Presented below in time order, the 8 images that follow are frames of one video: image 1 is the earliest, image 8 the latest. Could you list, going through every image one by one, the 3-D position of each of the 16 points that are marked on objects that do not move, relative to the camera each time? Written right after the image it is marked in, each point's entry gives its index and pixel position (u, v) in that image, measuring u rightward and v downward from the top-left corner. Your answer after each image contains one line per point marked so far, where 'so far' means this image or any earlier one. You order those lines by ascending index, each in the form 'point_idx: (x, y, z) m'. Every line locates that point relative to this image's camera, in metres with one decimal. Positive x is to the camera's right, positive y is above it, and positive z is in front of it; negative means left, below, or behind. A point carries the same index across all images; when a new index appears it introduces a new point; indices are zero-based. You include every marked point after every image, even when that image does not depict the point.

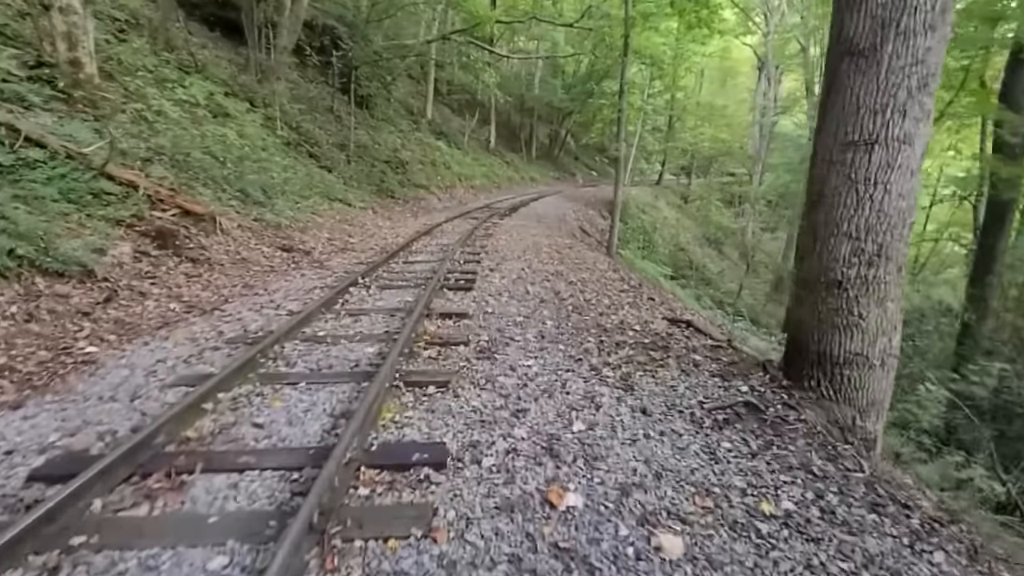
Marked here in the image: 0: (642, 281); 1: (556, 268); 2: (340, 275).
0: (+3.3, +0.2, +12.5) m
1: (+1.0, +0.4, +11.2) m
2: (-3.4, +0.2, +9.9) m
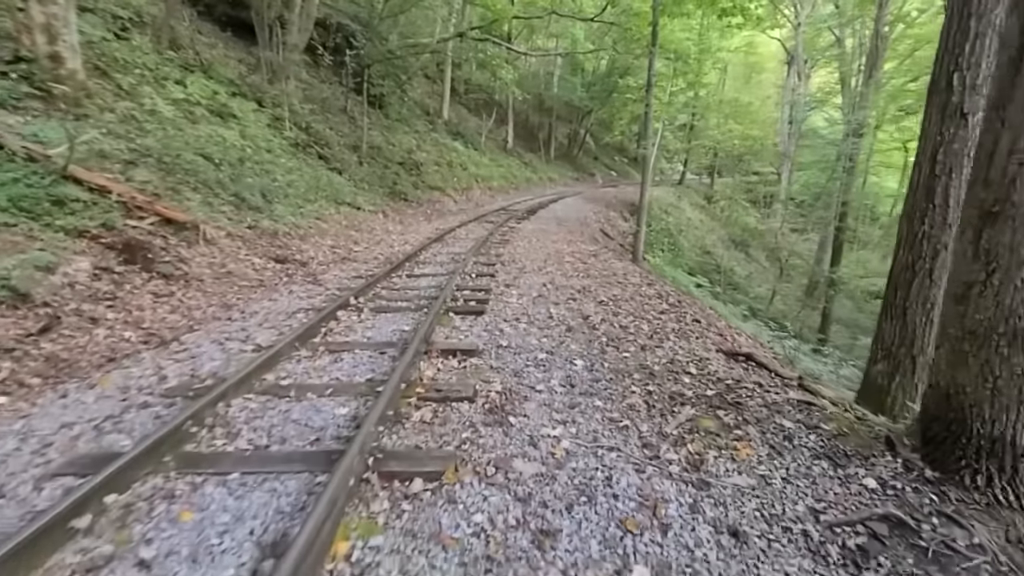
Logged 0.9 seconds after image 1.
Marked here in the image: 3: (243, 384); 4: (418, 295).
0: (+3.7, -0.2, +10.9) m
1: (+1.4, +0.1, +9.7) m
2: (-3.1, -0.1, +8.5) m
3: (-2.5, -0.9, +4.6) m
4: (-1.6, -0.1, +8.2) m
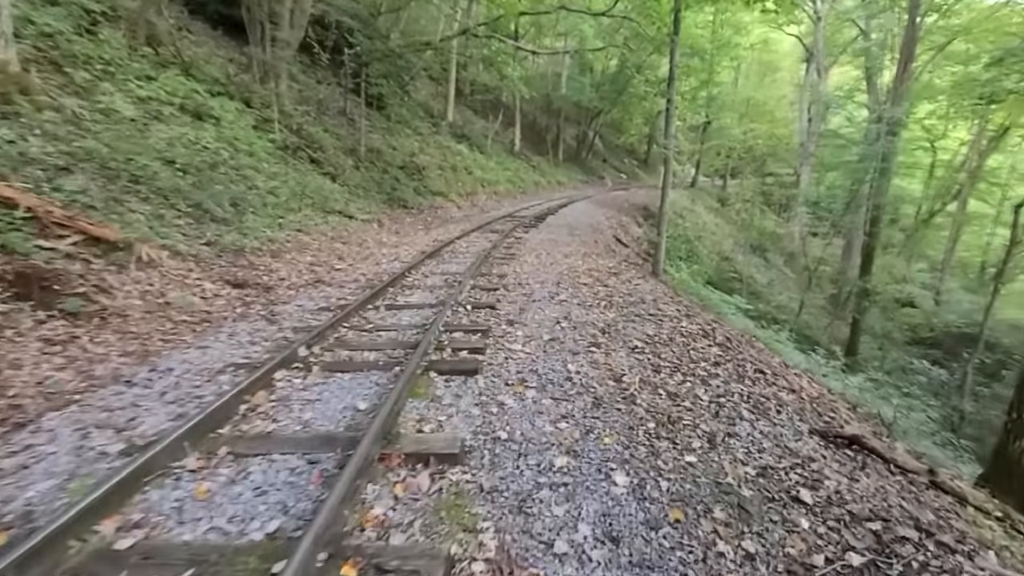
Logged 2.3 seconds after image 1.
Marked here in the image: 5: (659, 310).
0: (+3.8, -0.7, +8.9) m
1: (+1.4, -0.4, +7.7) m
2: (-3.1, -0.6, +6.6) m
3: (-2.5, -1.4, +2.7) m
4: (-1.5, -0.7, +6.2) m
5: (+2.5, -0.4, +8.5) m
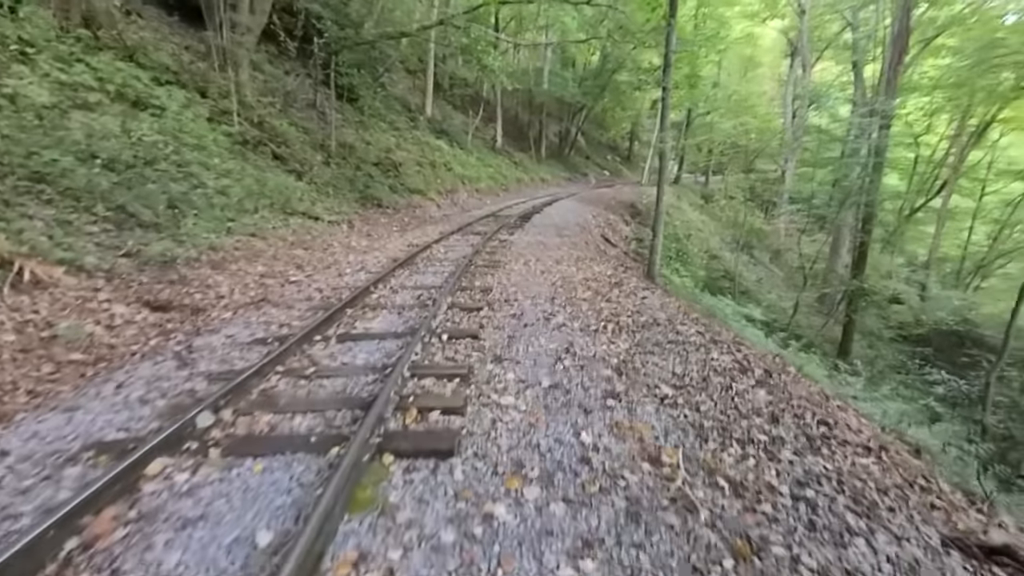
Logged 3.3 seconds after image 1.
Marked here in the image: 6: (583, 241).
0: (+3.6, -1.0, +7.4) m
1: (+1.3, -0.7, +6.1) m
2: (-3.2, -1.0, +4.9) m
3: (-2.5, -1.8, +1.0) m
4: (-1.6, -1.0, +4.6) m
5: (+2.3, -0.6, +7.0) m
6: (+2.6, +1.8, +18.6) m
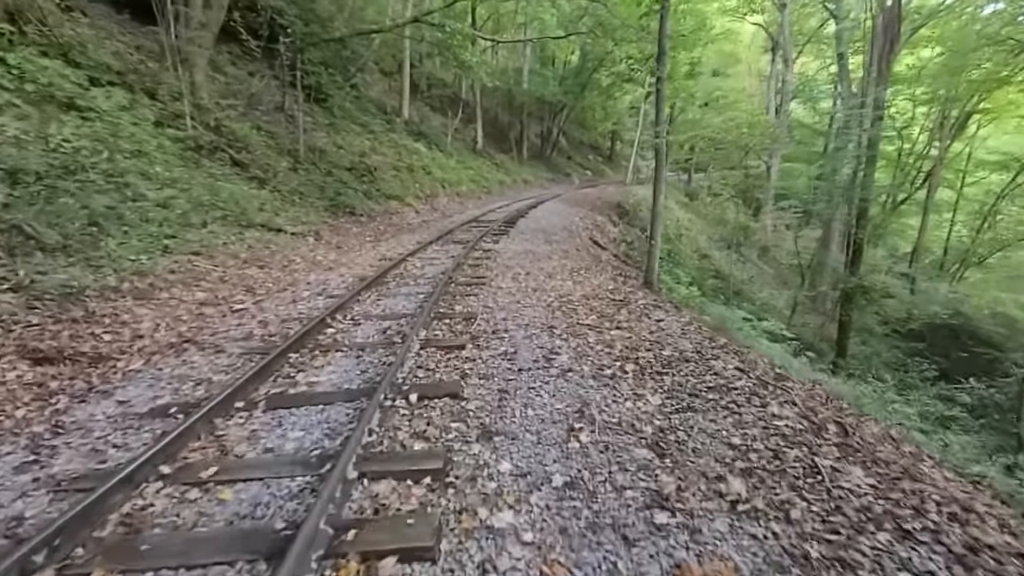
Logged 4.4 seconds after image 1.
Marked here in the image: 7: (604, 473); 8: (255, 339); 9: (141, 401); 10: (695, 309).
0: (+3.5, -1.2, +5.9) m
1: (+1.2, -1.1, +4.6) m
2: (-3.2, -1.5, +3.2) m
3: (-2.4, -2.2, -0.7) m
4: (-1.6, -1.4, +2.9) m
5: (+2.3, -0.9, +5.4) m
6: (+2.1, +1.4, +17.1) m
7: (+0.6, -1.3, +3.5) m
8: (-3.5, -0.7, +6.7) m
9: (-3.7, -1.1, +4.9) m
10: (+4.6, -0.5, +12.4) m
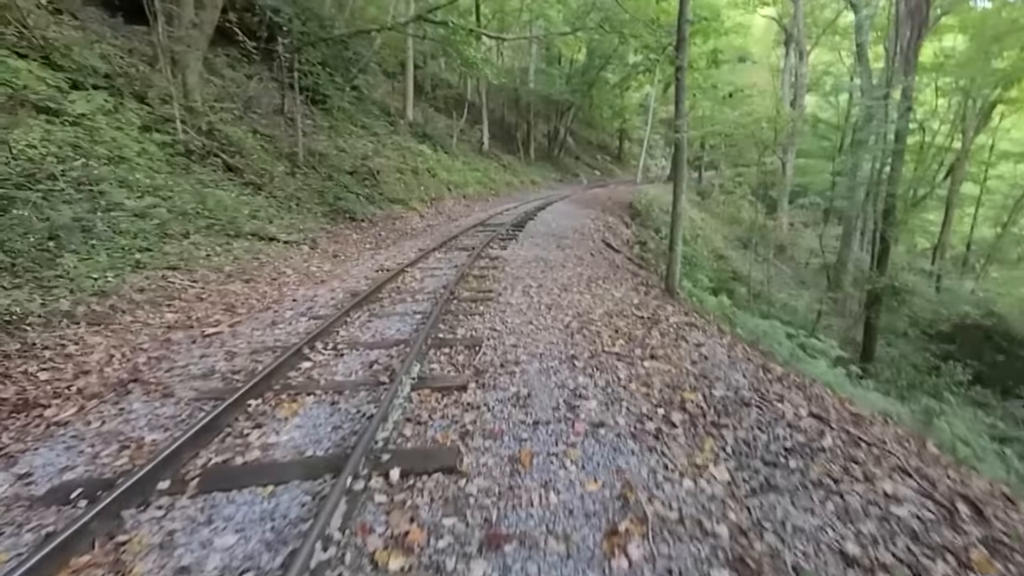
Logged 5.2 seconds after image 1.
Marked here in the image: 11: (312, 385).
0: (+3.7, -1.5, +4.7) m
1: (+1.3, -1.3, +3.4) m
2: (-3.1, -1.8, +2.1) m
3: (-2.3, -2.5, -1.8) m
4: (-1.5, -1.7, +1.8) m
5: (+2.4, -1.2, +4.2) m
6: (+2.4, +1.2, +15.9) m
7: (+0.7, -1.5, +2.3) m
8: (-3.3, -1.0, +5.5) m
9: (-3.6, -1.4, +3.8) m
10: (+4.8, -0.7, +11.1) m
11: (-2.1, -1.0, +5.1) m
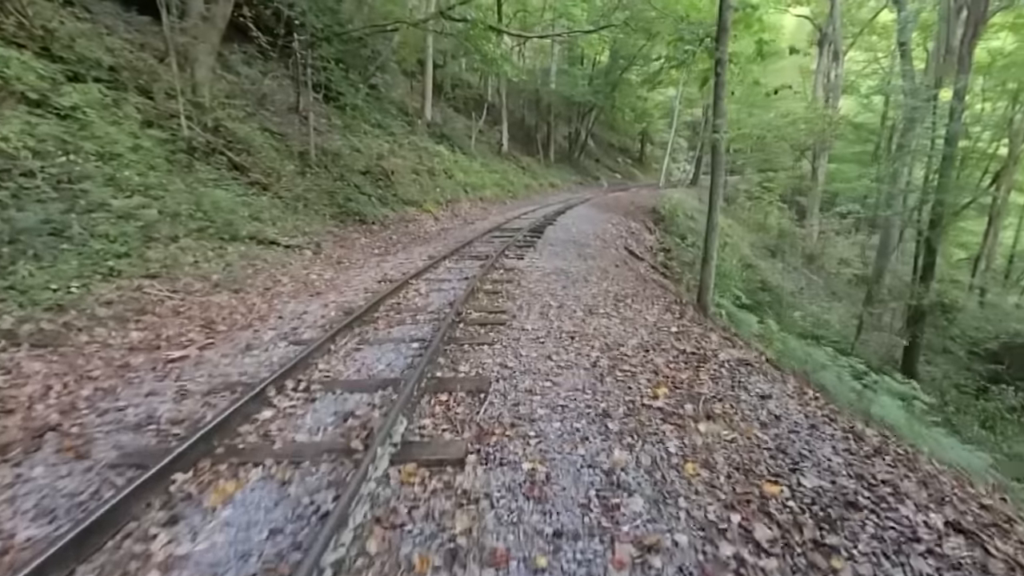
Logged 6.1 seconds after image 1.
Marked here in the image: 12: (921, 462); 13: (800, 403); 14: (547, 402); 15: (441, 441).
0: (+3.7, -1.8, +3.3) m
1: (+1.4, -1.6, +2.1) m
2: (-3.1, -2.0, +0.9) m
3: (-2.5, -2.7, -3.0) m
4: (-1.6, -2.0, +0.6) m
5: (+2.4, -1.5, +2.9) m
6: (+2.9, +0.8, +14.5) m
7: (+0.7, -1.8, +1.0) m
8: (-3.2, -1.3, +4.4) m
9: (-3.5, -1.7, +2.7) m
10: (+5.1, -1.2, +9.7) m
11: (-2.0, -1.3, +3.9) m
12: (+3.6, -1.5, +4.4) m
13: (+2.9, -1.2, +5.1) m
14: (+0.3, -1.0, +4.7) m
15: (-0.6, -1.2, +4.0) m
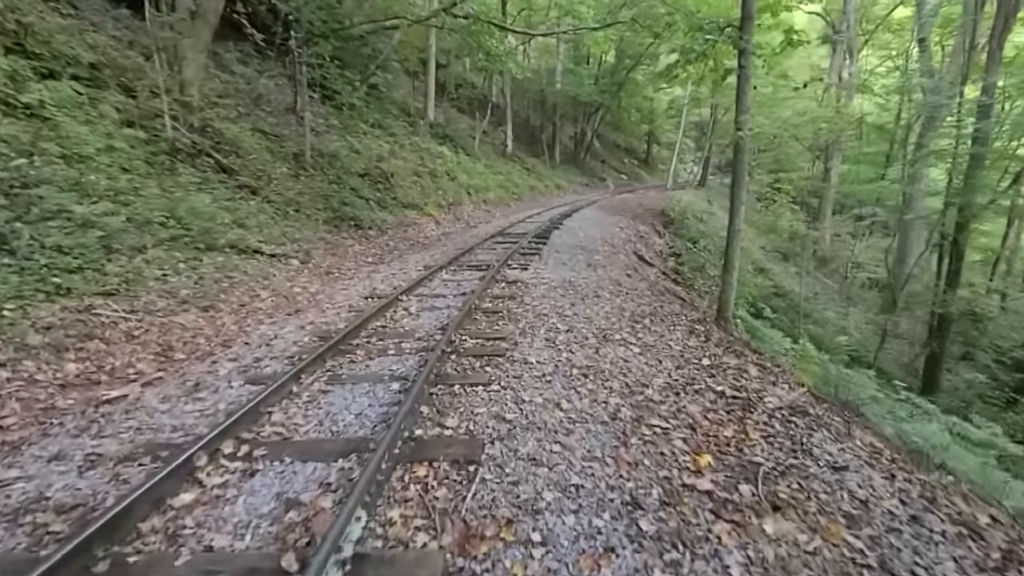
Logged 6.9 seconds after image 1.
0: (+3.7, -2.1, +2.1) m
1: (+1.3, -1.9, +0.9) m
2: (-3.2, -2.3, -0.2) m
3: (-2.6, -3.0, -4.1) m
4: (-1.6, -2.2, -0.5) m
5: (+2.4, -1.8, +1.7) m
6: (+3.0, +0.5, +13.4) m
7: (+0.7, -2.1, -0.1) m
8: (-3.2, -1.6, +3.3) m
9: (-3.6, -2.0, +1.6) m
10: (+5.2, -1.5, +8.5) m
11: (-2.0, -1.6, +2.8) m
12: (+3.6, -1.8, +3.3) m
13: (+2.9, -1.5, +3.9) m
14: (+0.3, -1.4, +3.6) m
15: (-0.6, -1.5, +2.9) m
